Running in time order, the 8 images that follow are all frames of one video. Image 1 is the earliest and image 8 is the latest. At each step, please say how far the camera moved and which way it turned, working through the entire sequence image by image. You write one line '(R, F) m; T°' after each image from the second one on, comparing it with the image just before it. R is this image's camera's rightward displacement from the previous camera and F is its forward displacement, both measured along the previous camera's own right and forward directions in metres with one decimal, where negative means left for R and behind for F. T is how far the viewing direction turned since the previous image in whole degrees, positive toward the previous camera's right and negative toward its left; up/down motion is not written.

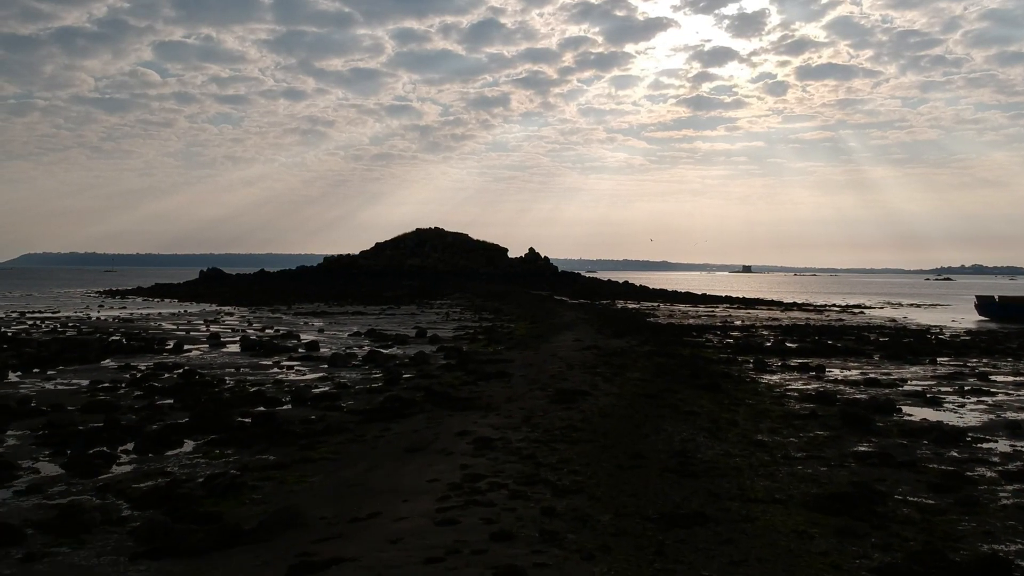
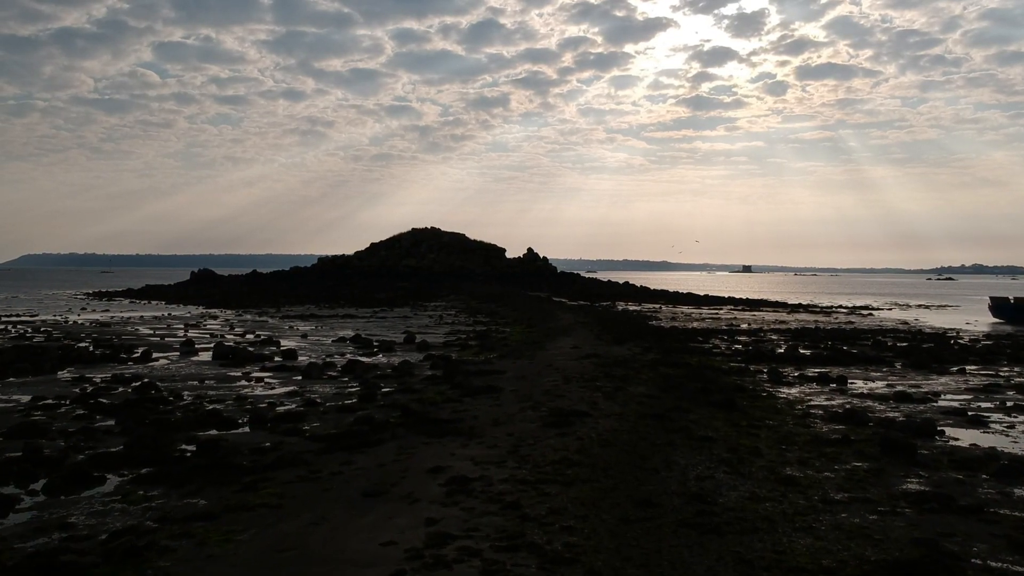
(+0.1, +1.5) m; 0°
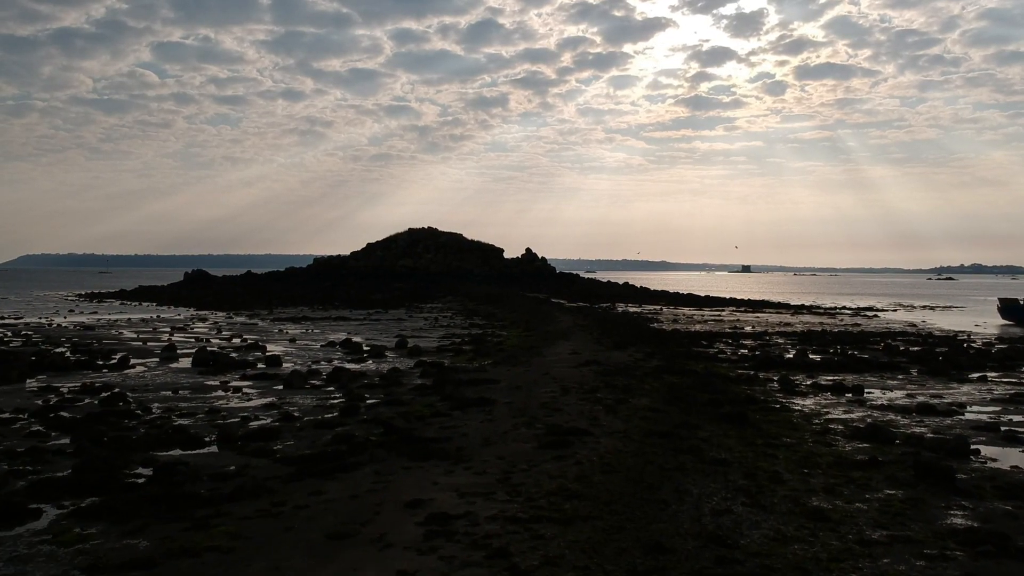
(+0.1, +1.0) m; 0°
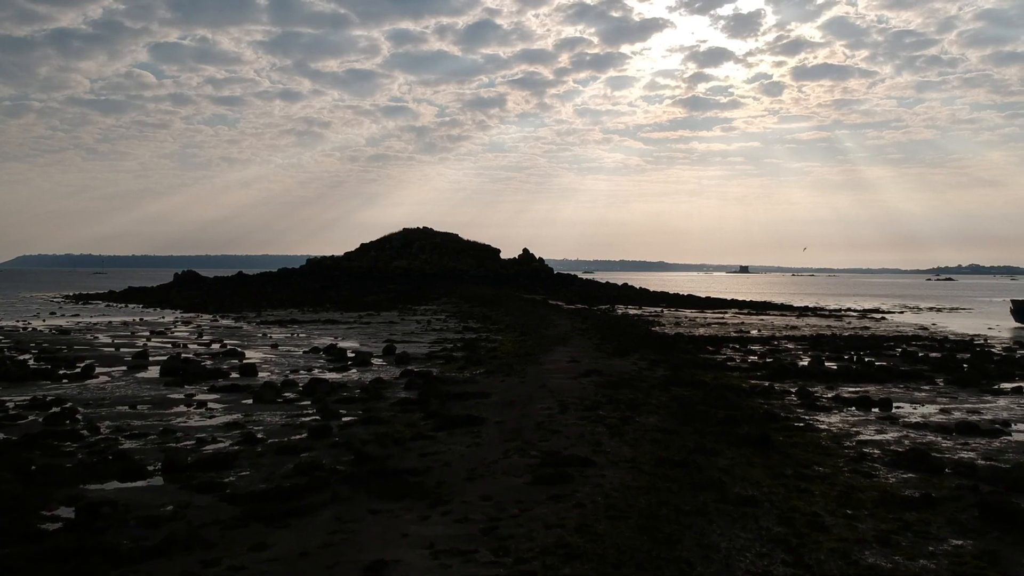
(+0.1, +1.3) m; 0°
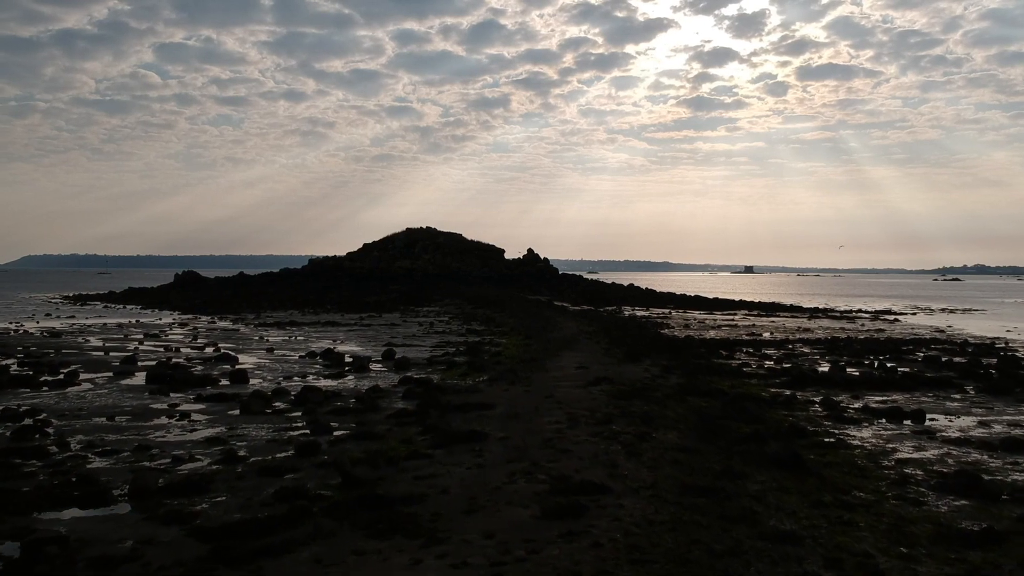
(0.0, +0.9) m; 0°
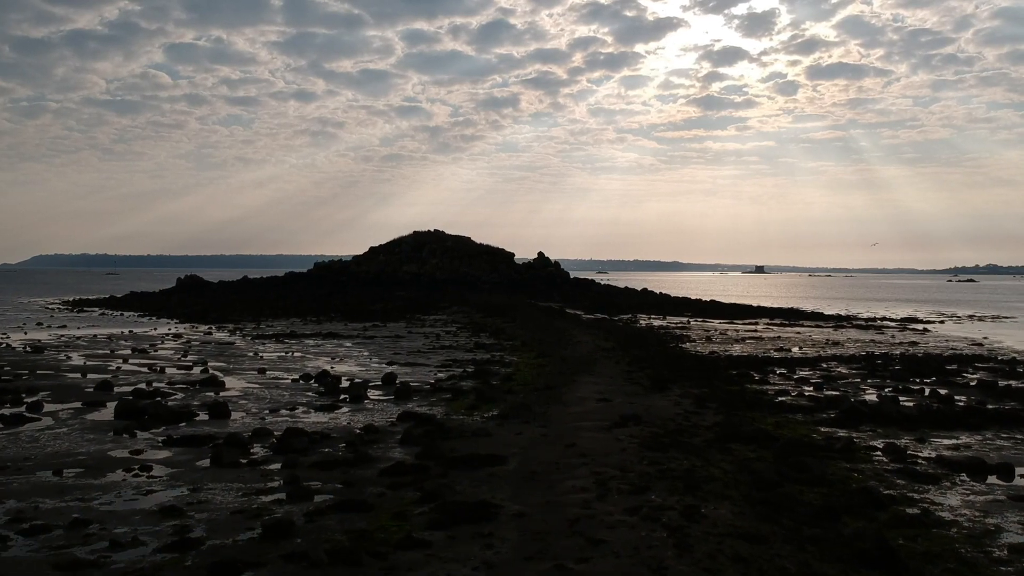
(-0.1, +1.8) m; -1°
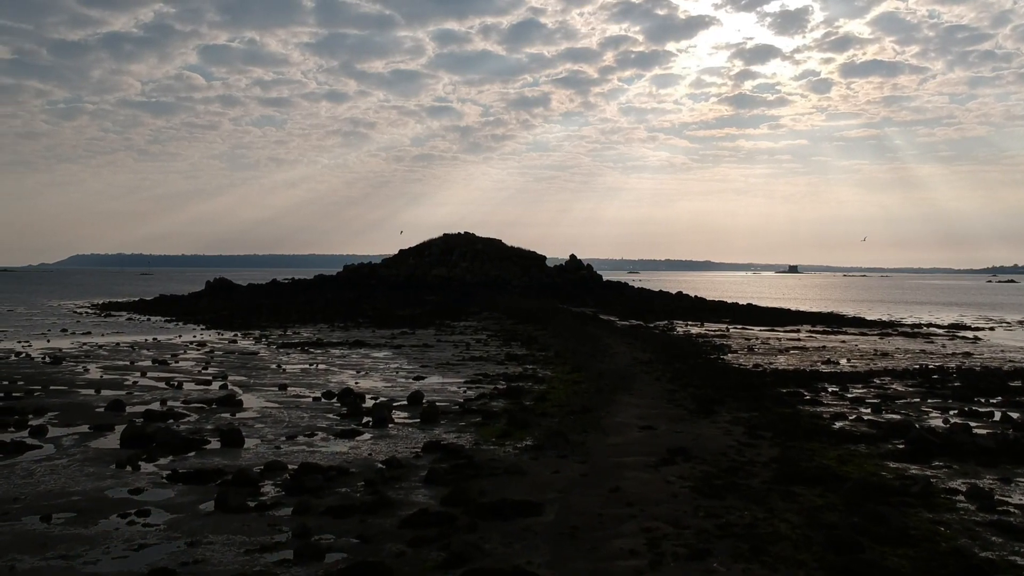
(-0.1, +1.1) m; -2°
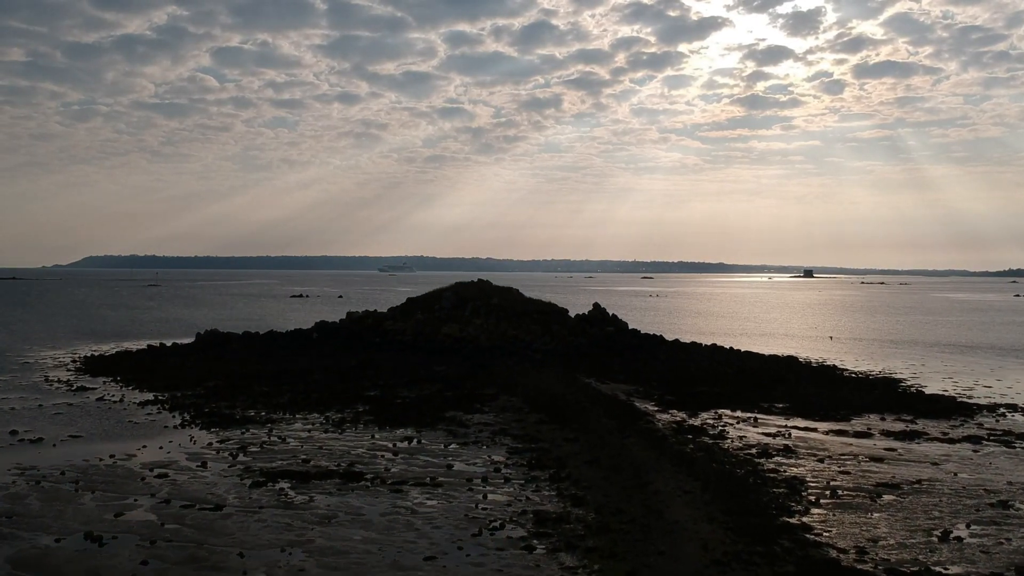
(-0.4, +5.6) m; -1°
